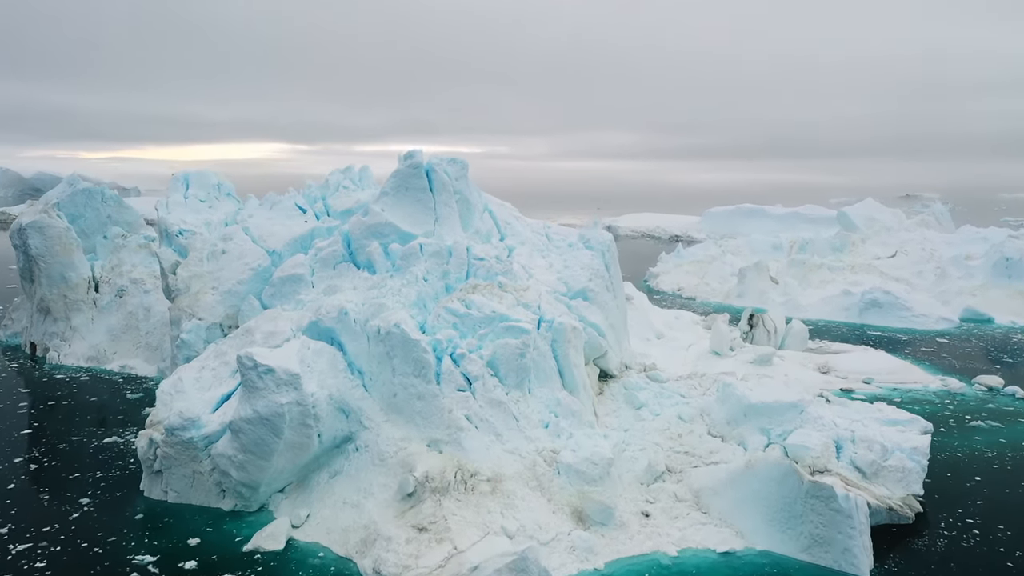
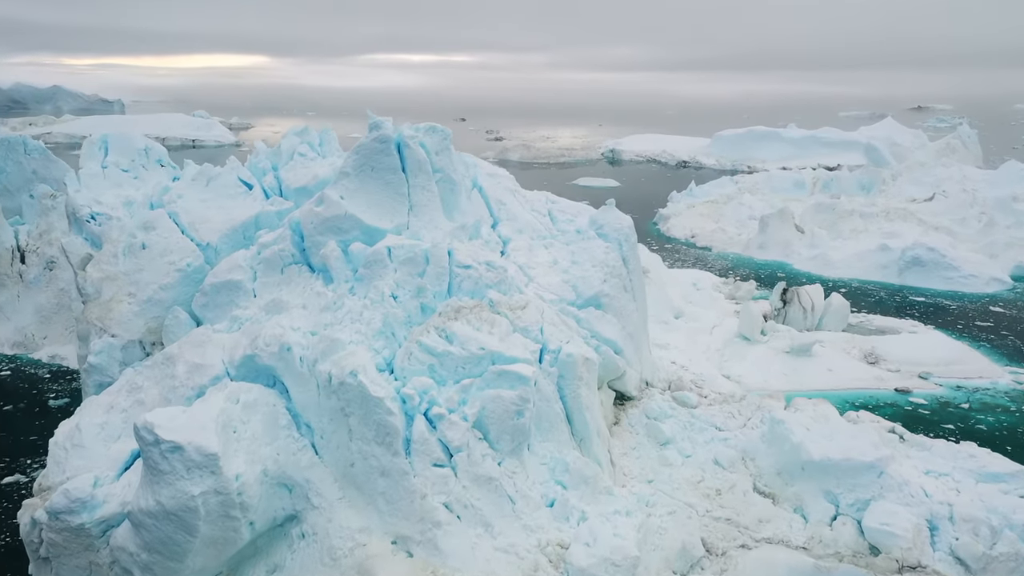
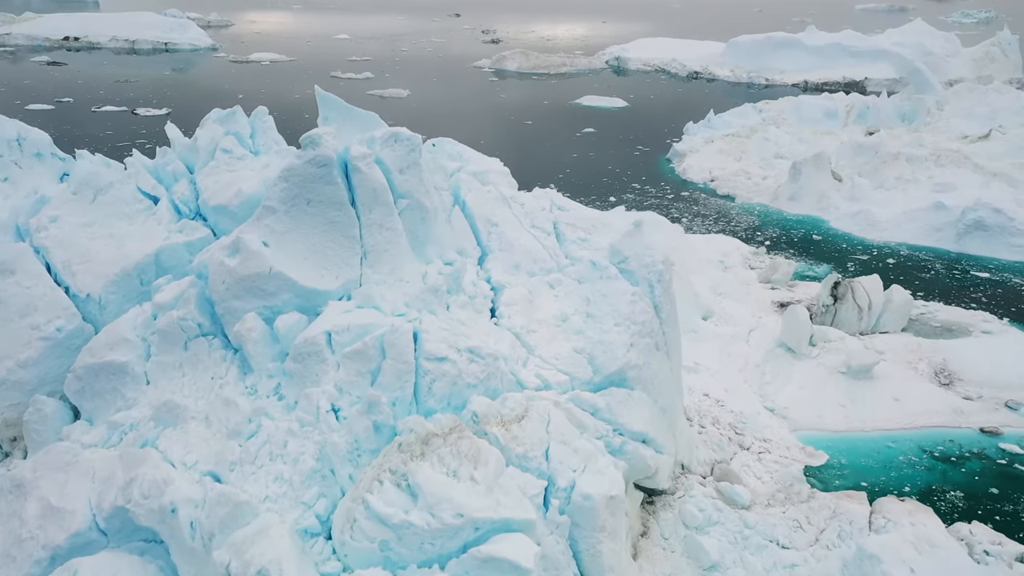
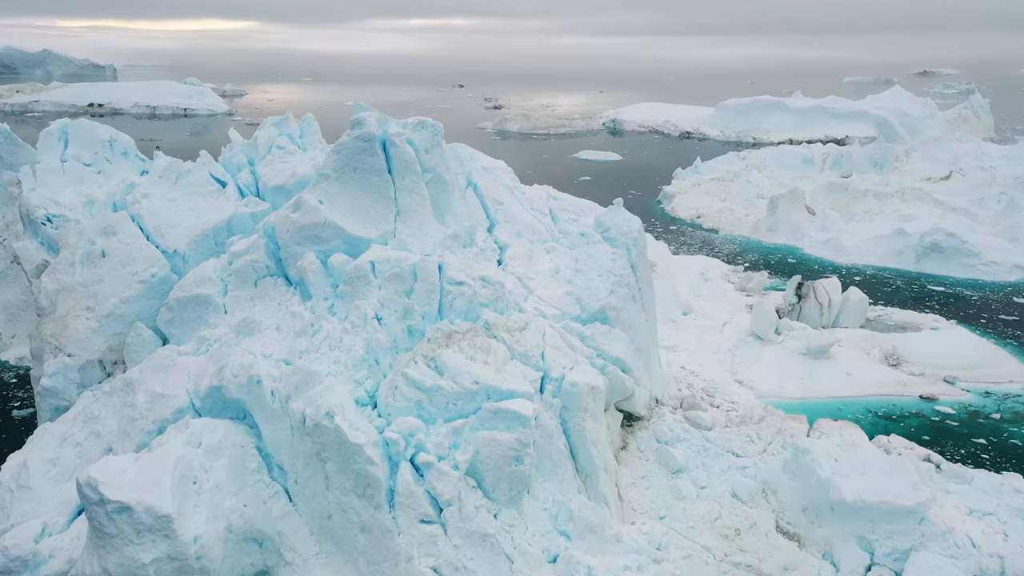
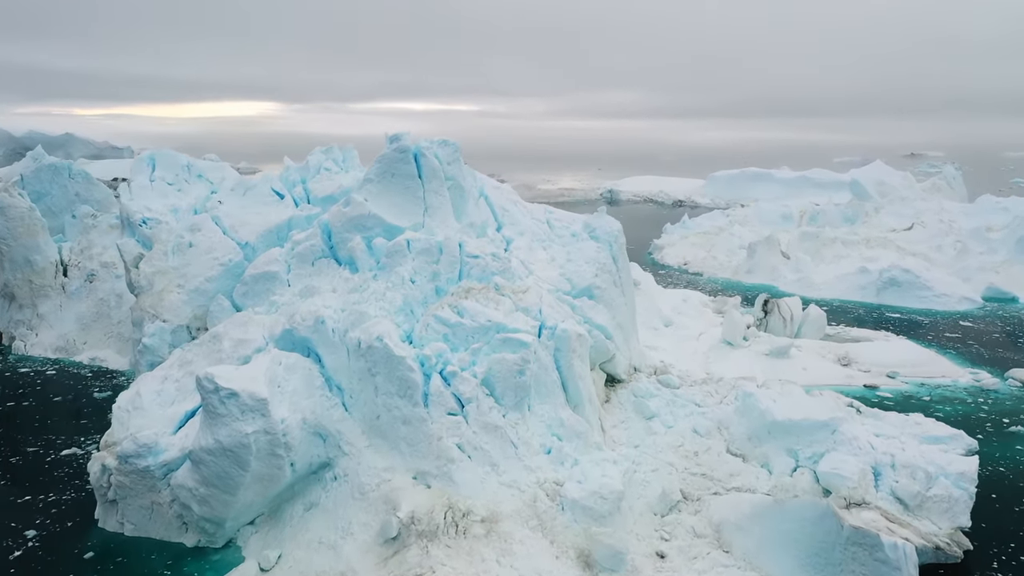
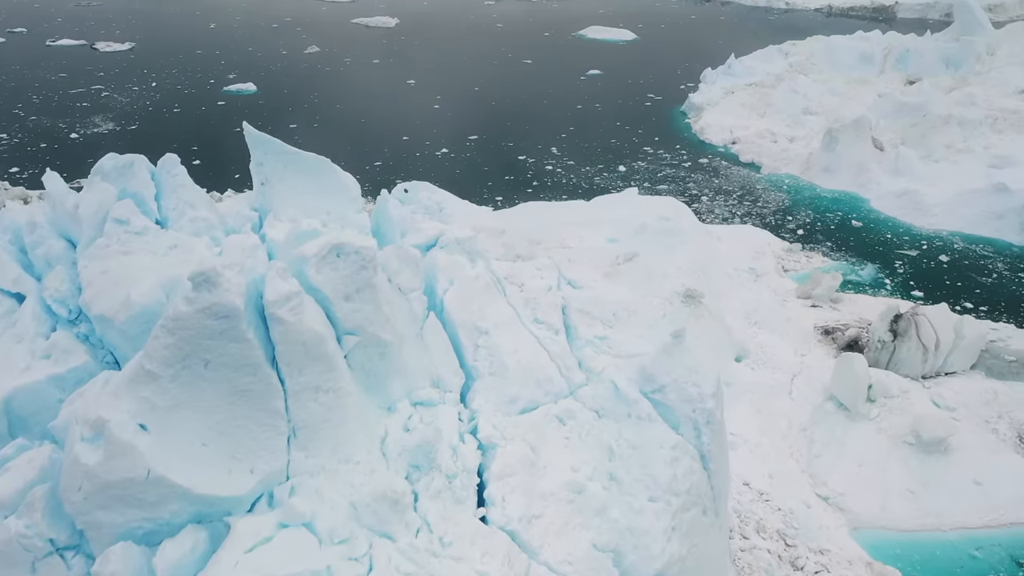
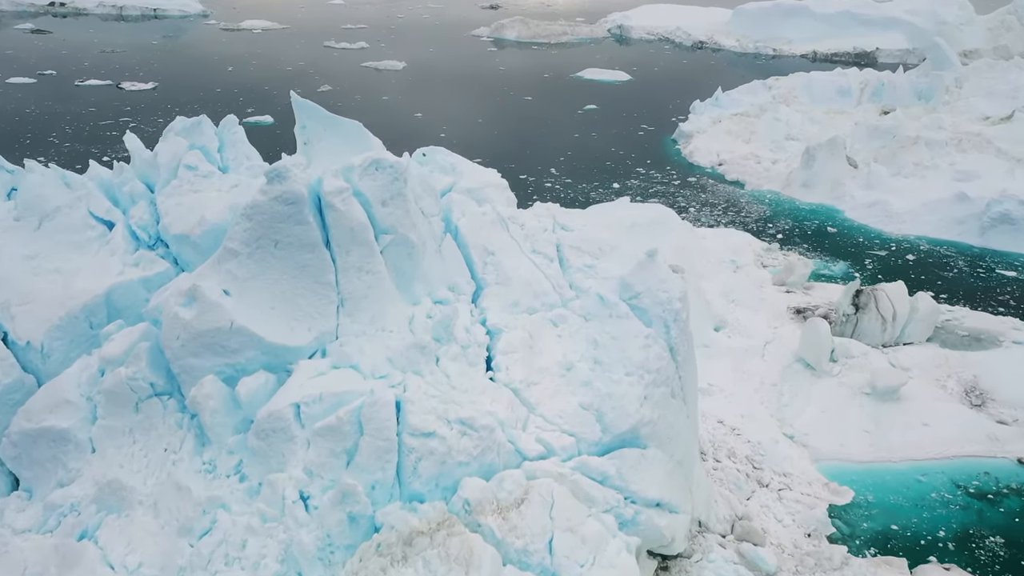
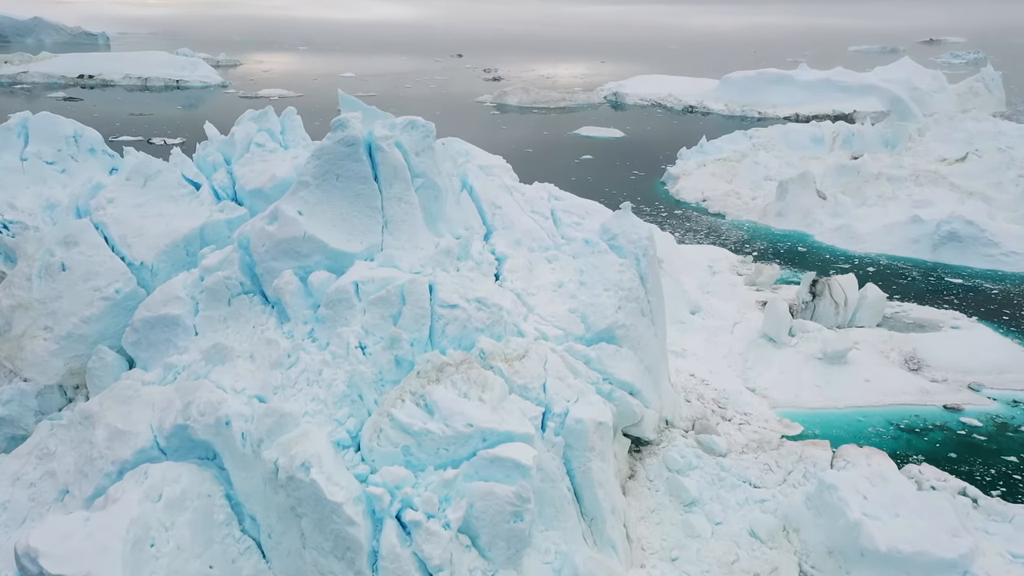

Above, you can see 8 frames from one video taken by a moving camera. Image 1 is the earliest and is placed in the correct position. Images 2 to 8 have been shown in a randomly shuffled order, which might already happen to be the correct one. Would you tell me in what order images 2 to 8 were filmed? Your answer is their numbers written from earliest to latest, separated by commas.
5, 2, 4, 8, 3, 7, 6
